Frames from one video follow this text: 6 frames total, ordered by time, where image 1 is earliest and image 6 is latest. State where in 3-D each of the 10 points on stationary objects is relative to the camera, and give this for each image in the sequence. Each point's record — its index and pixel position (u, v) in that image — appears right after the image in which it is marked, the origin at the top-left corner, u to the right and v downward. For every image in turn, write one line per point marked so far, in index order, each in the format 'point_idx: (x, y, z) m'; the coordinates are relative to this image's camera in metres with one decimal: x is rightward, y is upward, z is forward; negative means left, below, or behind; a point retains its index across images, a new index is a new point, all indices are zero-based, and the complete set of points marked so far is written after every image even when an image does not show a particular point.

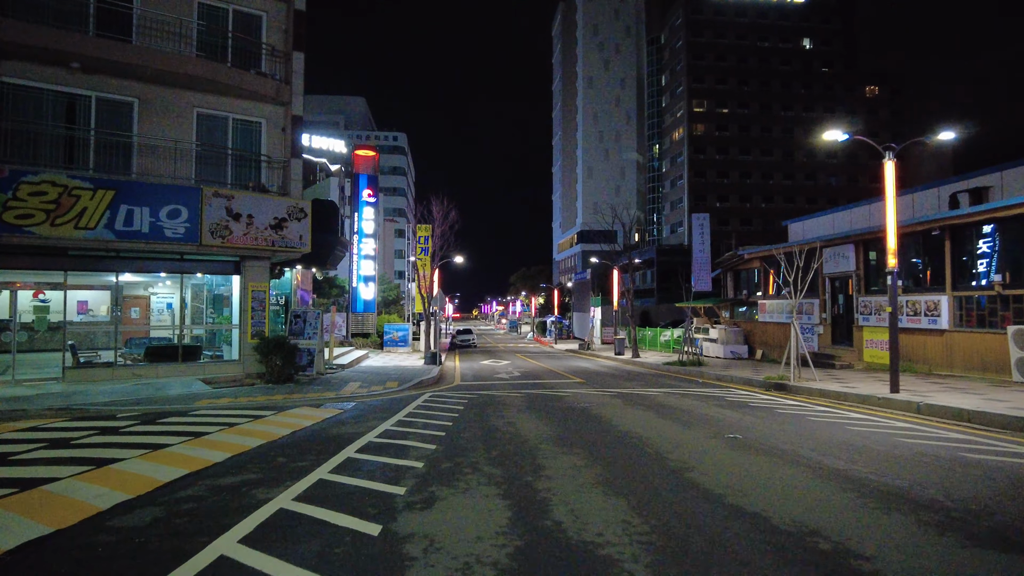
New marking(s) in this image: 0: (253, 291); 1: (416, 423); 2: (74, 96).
0: (-6.7, -0.1, +17.4) m
1: (-1.4, -2.0, +10.1) m
2: (-9.8, +4.3, +15.1) m
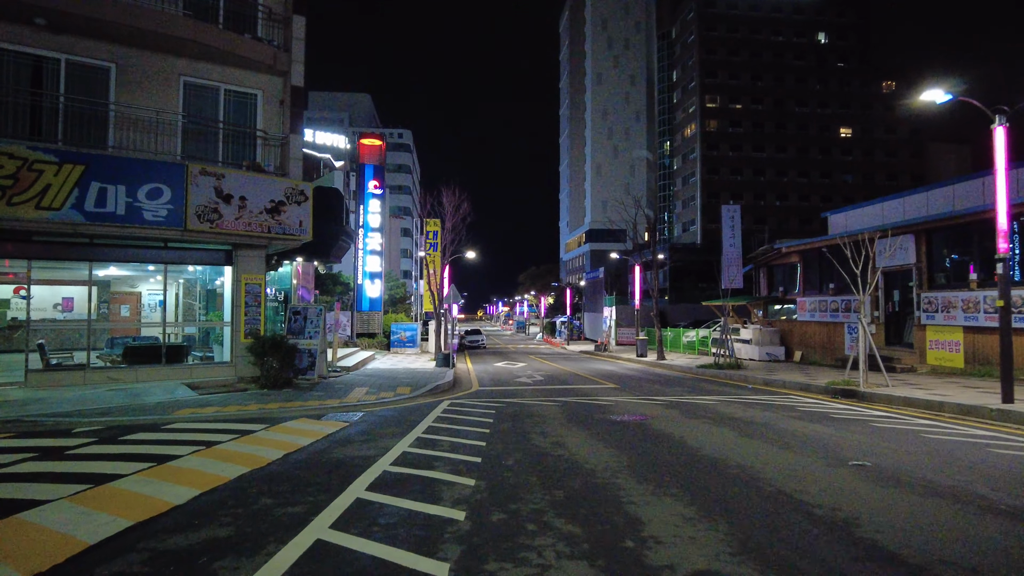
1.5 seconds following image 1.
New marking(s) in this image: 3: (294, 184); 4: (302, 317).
0: (-6.1, +0.1, +15.4) m
1: (-0.8, -1.9, +8.1) m
2: (-9.2, +4.5, +13.1) m
3: (-5.0, +2.4, +15.3) m
4: (-5.1, -0.7, +16.4) m
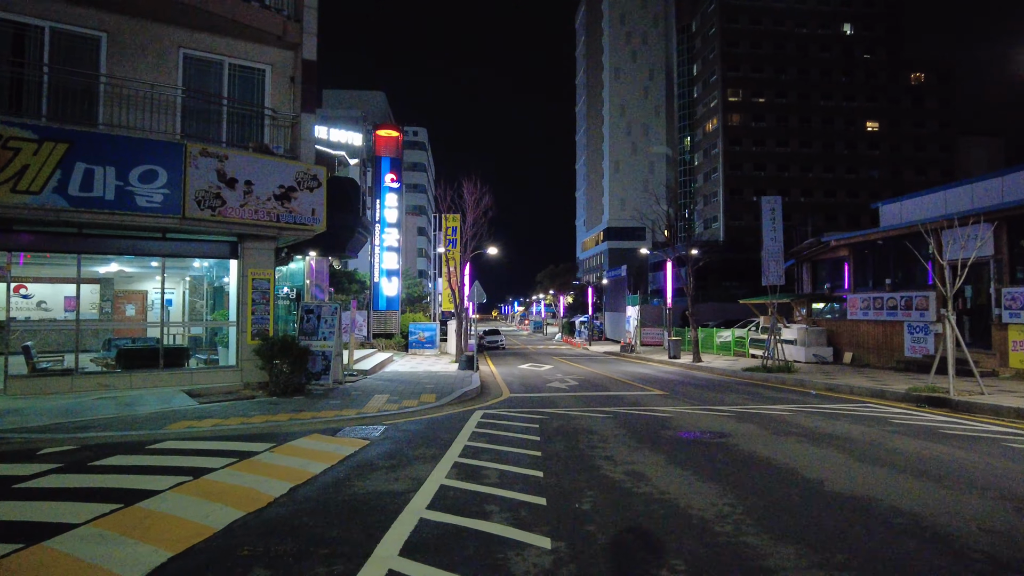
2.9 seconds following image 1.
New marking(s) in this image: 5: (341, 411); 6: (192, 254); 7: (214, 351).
0: (-5.4, +0.2, +13.9) m
1: (-0.2, -1.8, +6.5) m
2: (-8.5, +4.6, +11.7) m
3: (-4.2, +2.5, +13.8) m
4: (-4.4, -0.6, +14.8) m
5: (-2.9, -2.1, +11.4) m
6: (-6.5, +0.7, +13.6) m
7: (-6.2, -1.3, +13.9) m
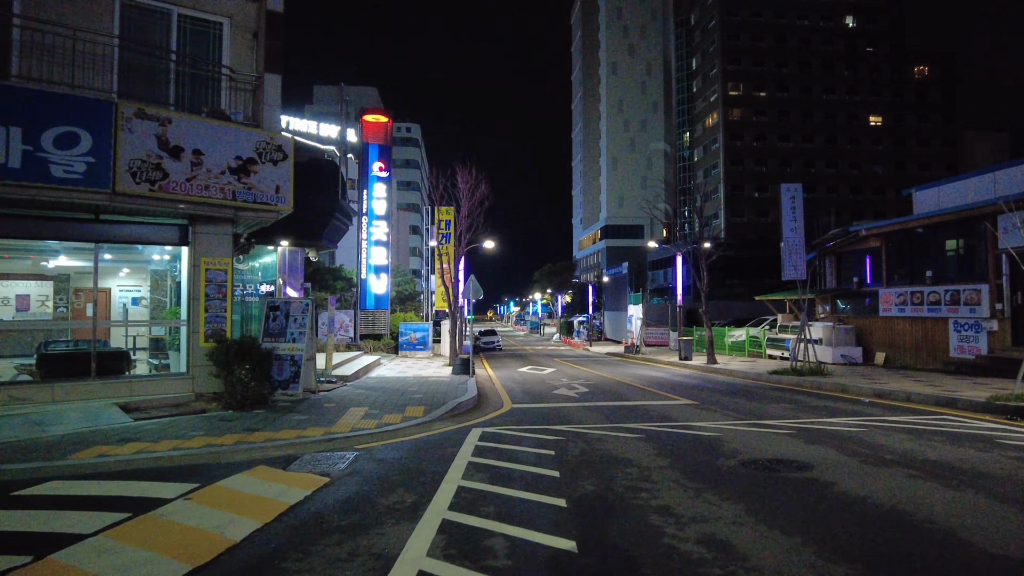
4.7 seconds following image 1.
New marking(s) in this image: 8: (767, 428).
0: (-5.3, +0.3, +11.7) m
1: (-0.1, -1.6, +4.3) m
2: (-8.5, +4.7, +9.5) m
3: (-4.2, +2.6, +11.6) m
4: (-4.3, -0.5, +12.6) m
5: (-2.8, -1.9, +9.2) m
6: (-6.4, +0.8, +11.4) m
7: (-6.1, -1.2, +11.7) m
8: (+3.5, -1.9, +9.2) m
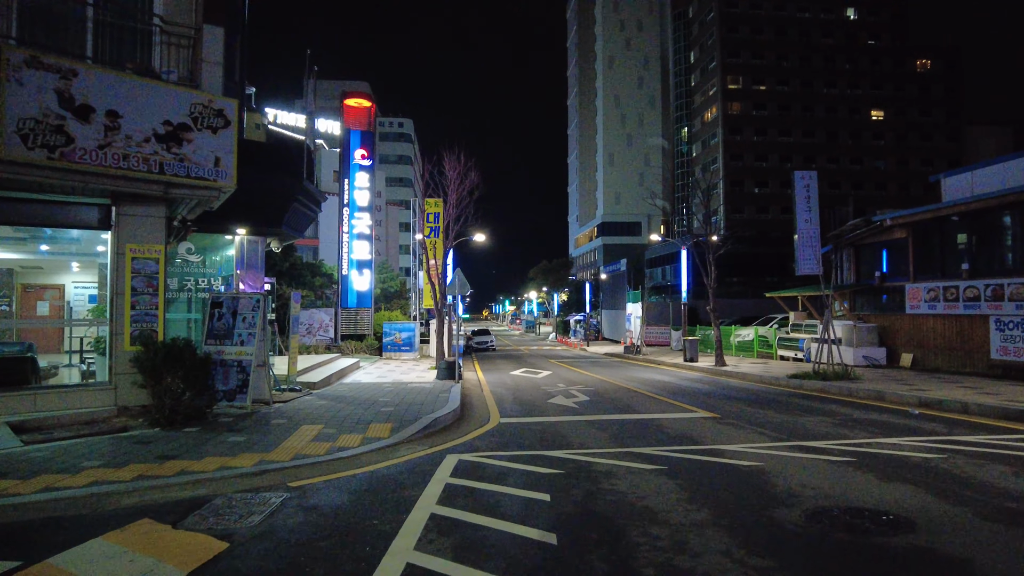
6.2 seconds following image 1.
0: (-5.5, +0.4, +9.8) m
1: (-0.3, -1.5, +2.4) m
2: (-8.7, +4.8, +7.5) m
3: (-4.4, +2.7, +9.6) m
4: (-4.5, -0.4, +10.7) m
5: (-3.0, -1.8, +7.2) m
6: (-6.6, +0.9, +9.4) m
7: (-6.3, -1.1, +9.8) m
8: (+3.3, -1.8, +7.3) m
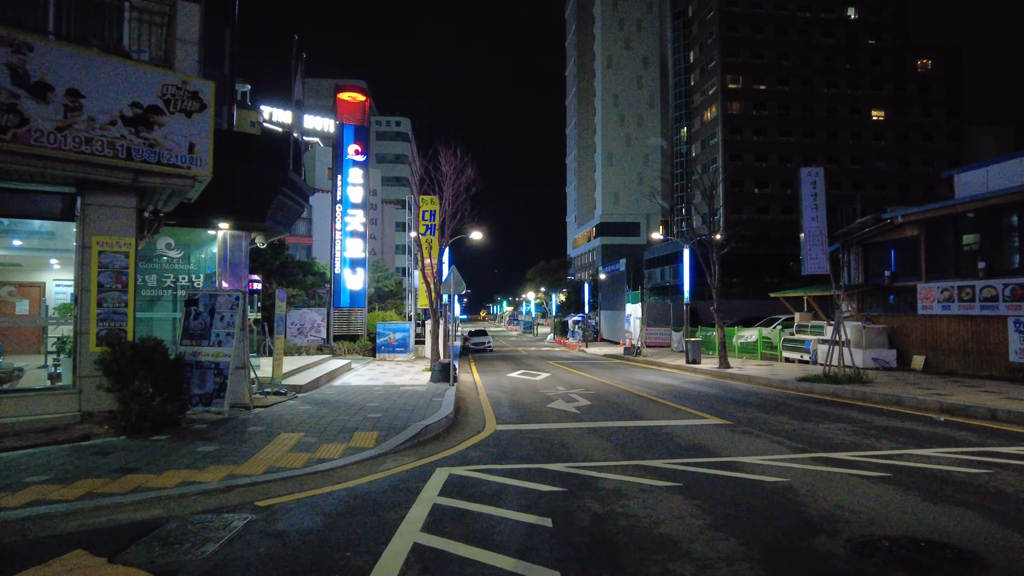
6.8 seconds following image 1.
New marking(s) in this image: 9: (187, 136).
0: (-5.5, +0.5, +9.0) m
1: (-0.3, -1.4, +1.7) m
2: (-8.7, +4.9, +6.7) m
3: (-4.4, +2.8, +8.9) m
4: (-4.5, -0.3, +10.0) m
5: (-3.0, -1.8, +6.5) m
6: (-6.6, +1.0, +8.7) m
7: (-6.3, -1.0, +9.0) m
8: (+3.3, -1.8, +6.6) m
9: (-4.3, +2.0, +9.0) m
